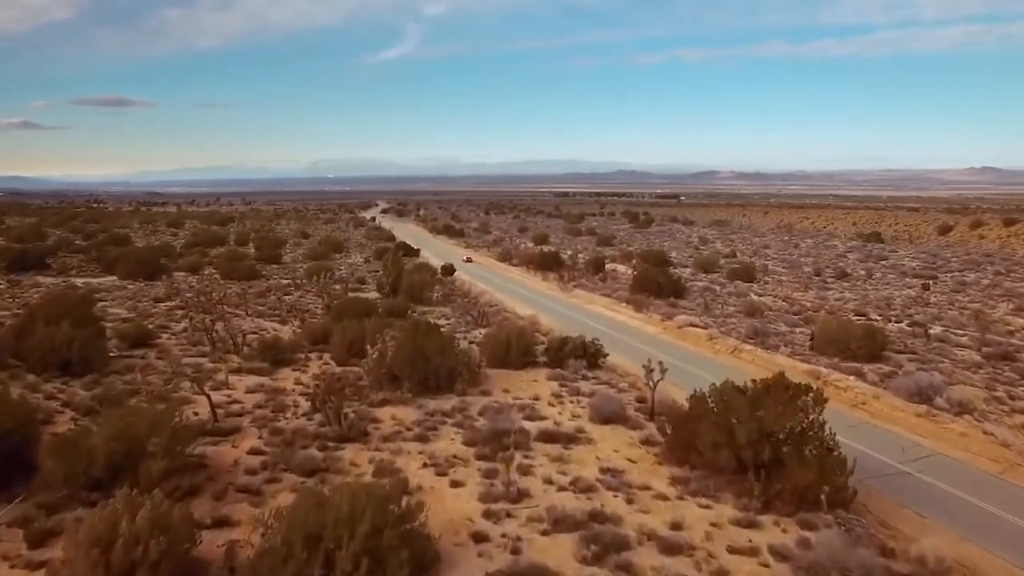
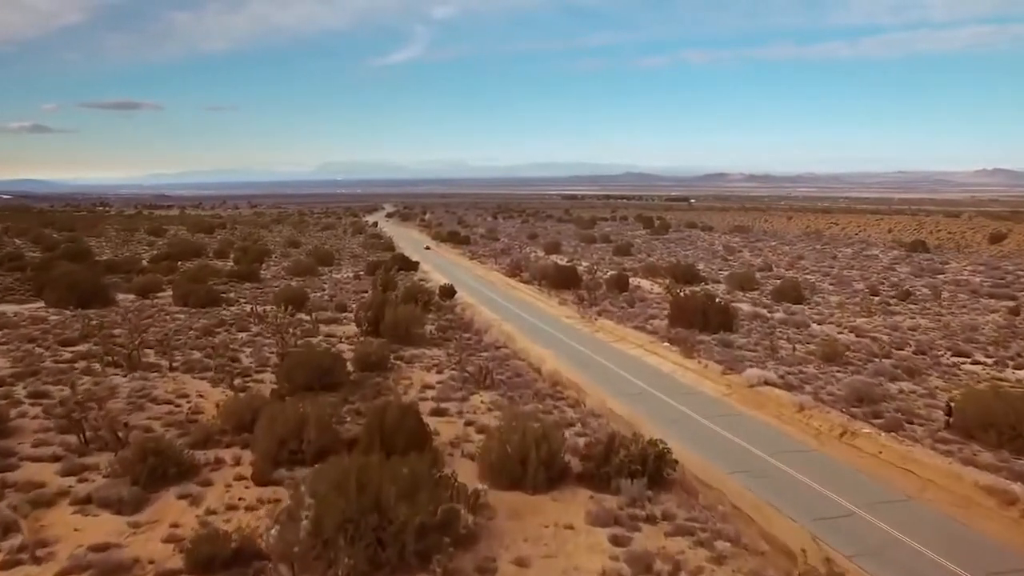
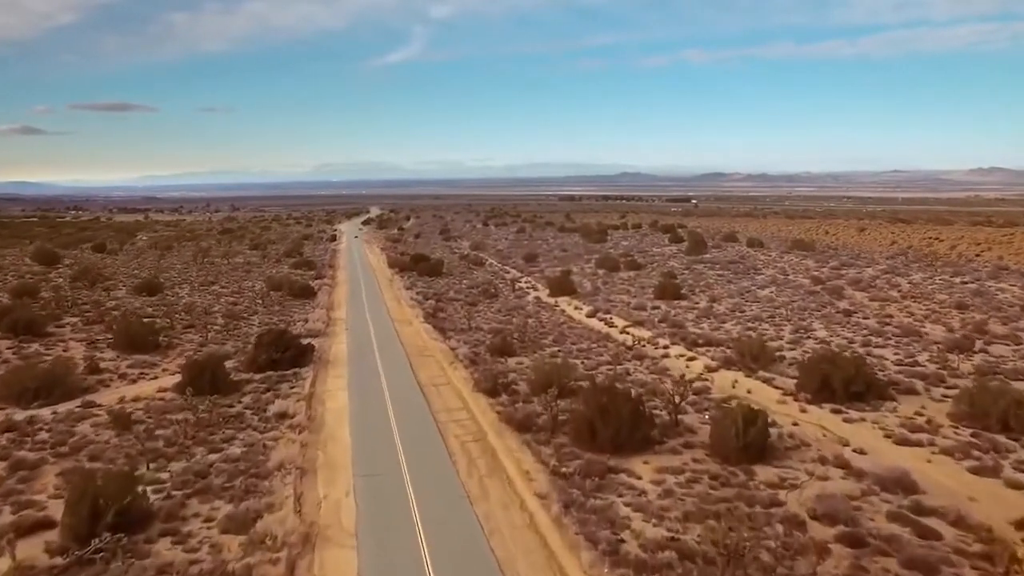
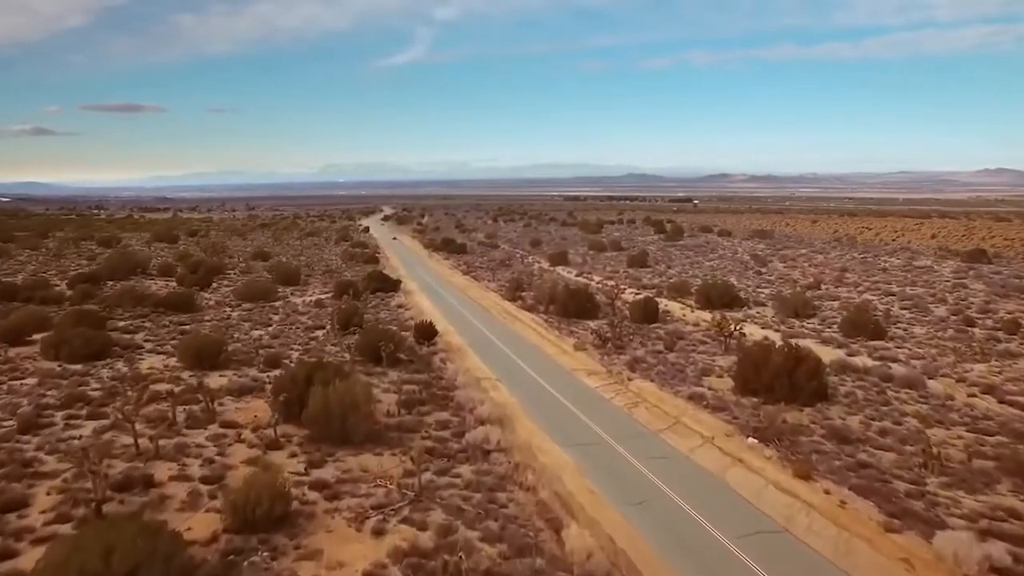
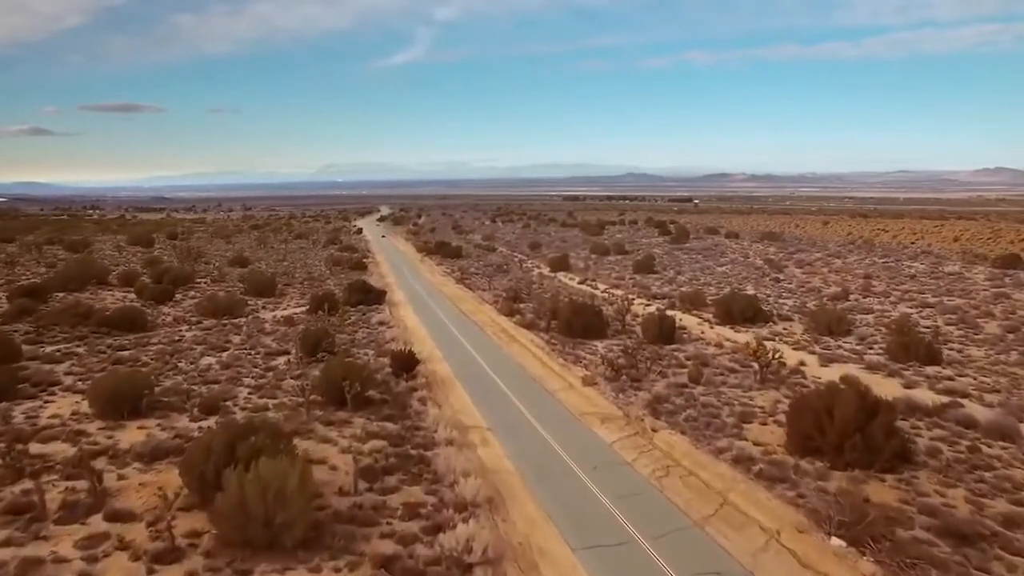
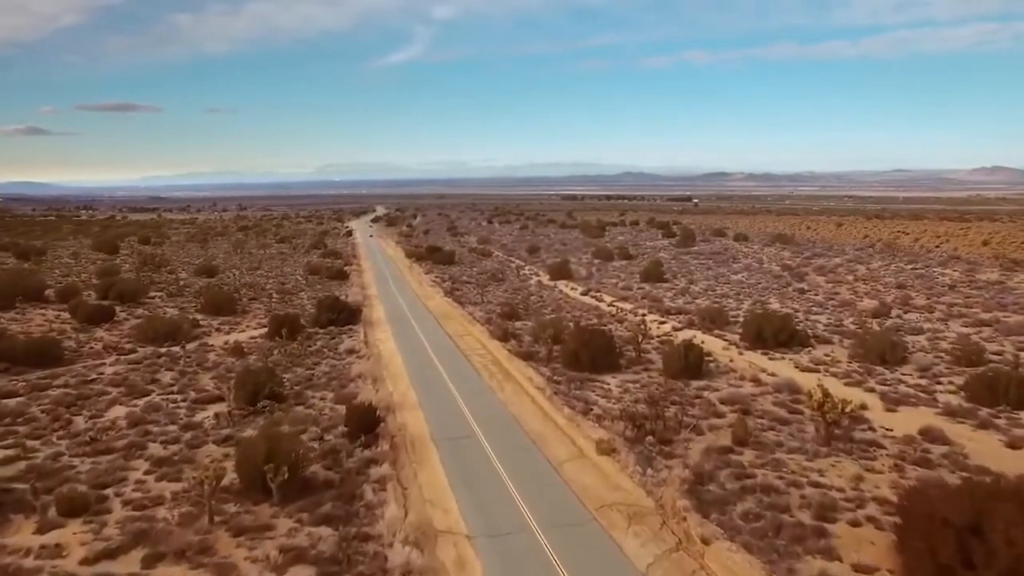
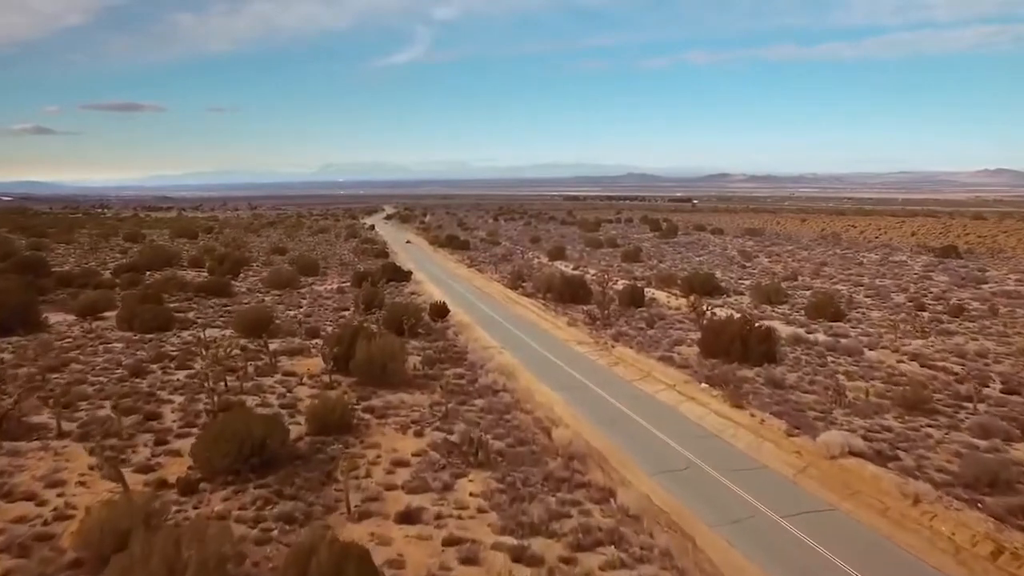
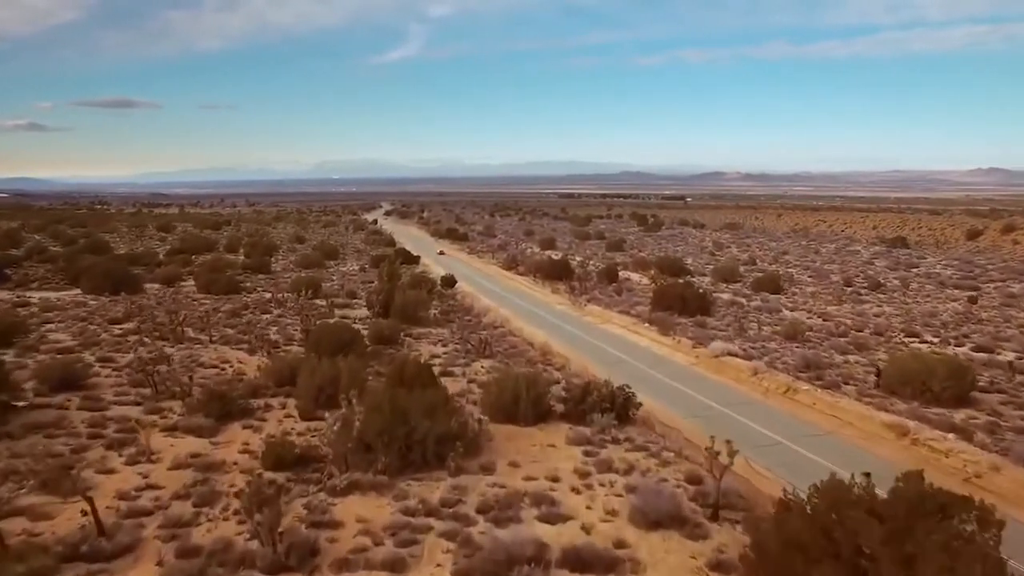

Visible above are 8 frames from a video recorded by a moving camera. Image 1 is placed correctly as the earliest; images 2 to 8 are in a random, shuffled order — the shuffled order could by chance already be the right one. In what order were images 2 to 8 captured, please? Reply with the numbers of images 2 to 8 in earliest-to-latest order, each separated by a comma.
8, 2, 7, 4, 5, 6, 3
